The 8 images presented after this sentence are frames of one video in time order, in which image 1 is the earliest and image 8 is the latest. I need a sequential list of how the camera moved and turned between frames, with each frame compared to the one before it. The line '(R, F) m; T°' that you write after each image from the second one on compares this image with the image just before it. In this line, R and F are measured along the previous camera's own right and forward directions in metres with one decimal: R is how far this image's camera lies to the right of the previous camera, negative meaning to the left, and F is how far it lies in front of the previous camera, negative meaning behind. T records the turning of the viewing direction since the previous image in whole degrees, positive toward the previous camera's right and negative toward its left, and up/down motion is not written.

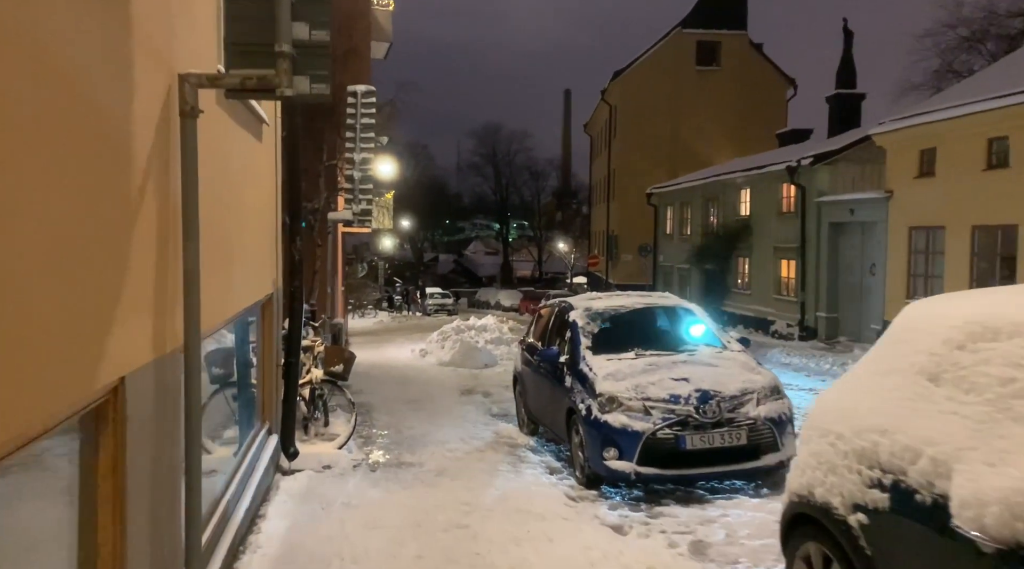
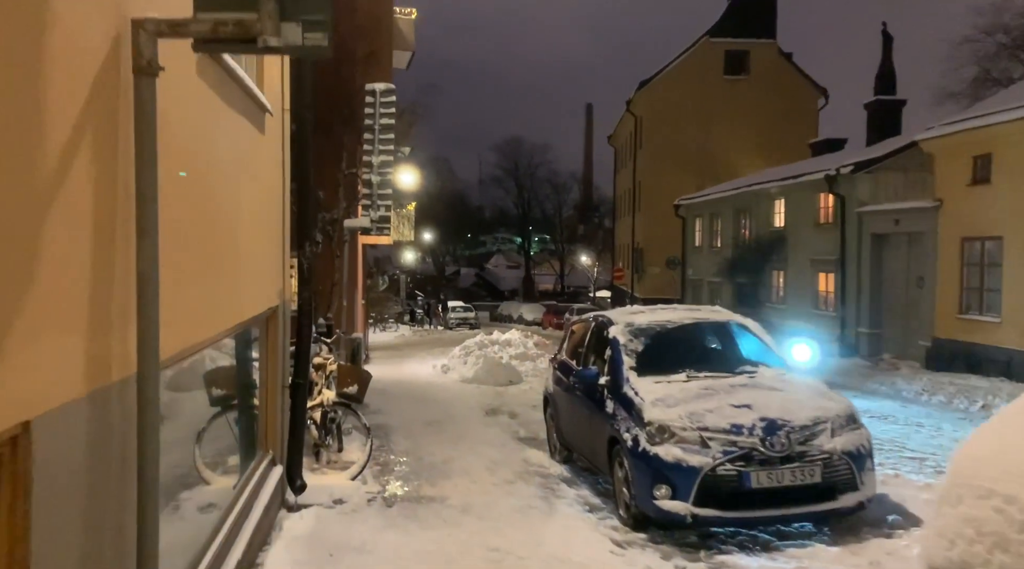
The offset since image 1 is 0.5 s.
(-0.1, +0.8) m; -2°
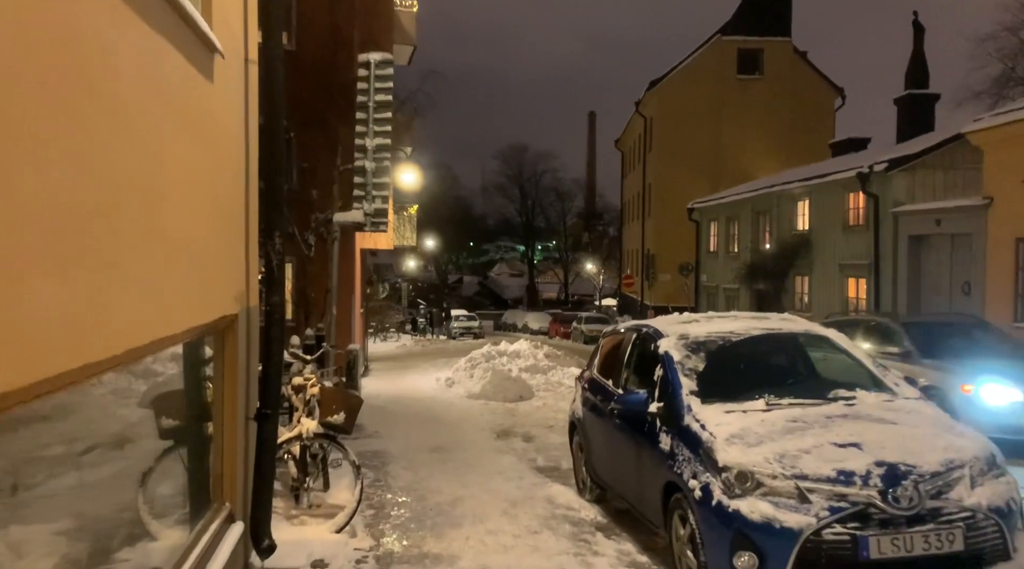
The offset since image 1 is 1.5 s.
(-0.2, +1.4) m; 0°
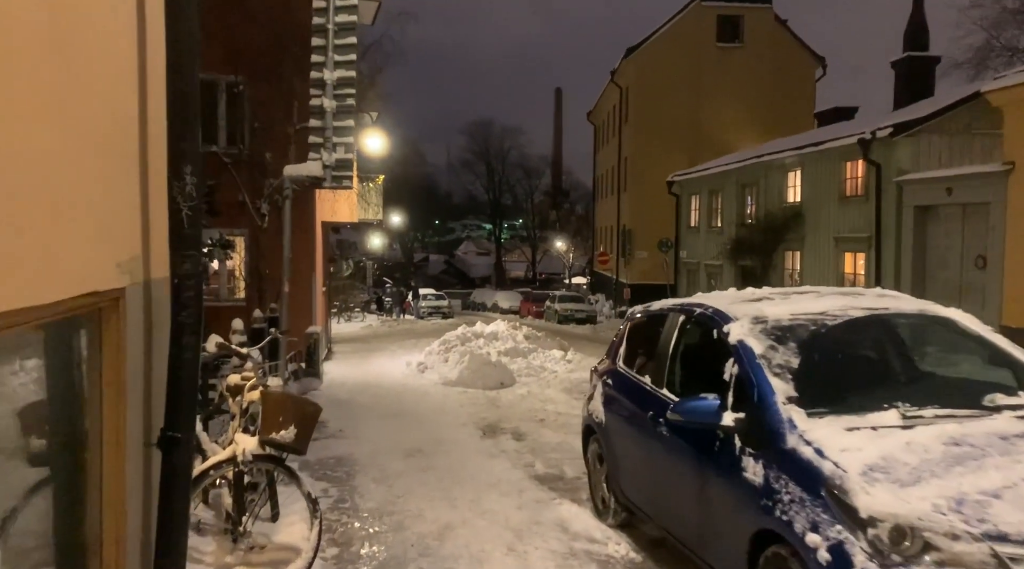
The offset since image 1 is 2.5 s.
(-0.3, +1.6) m; +3°
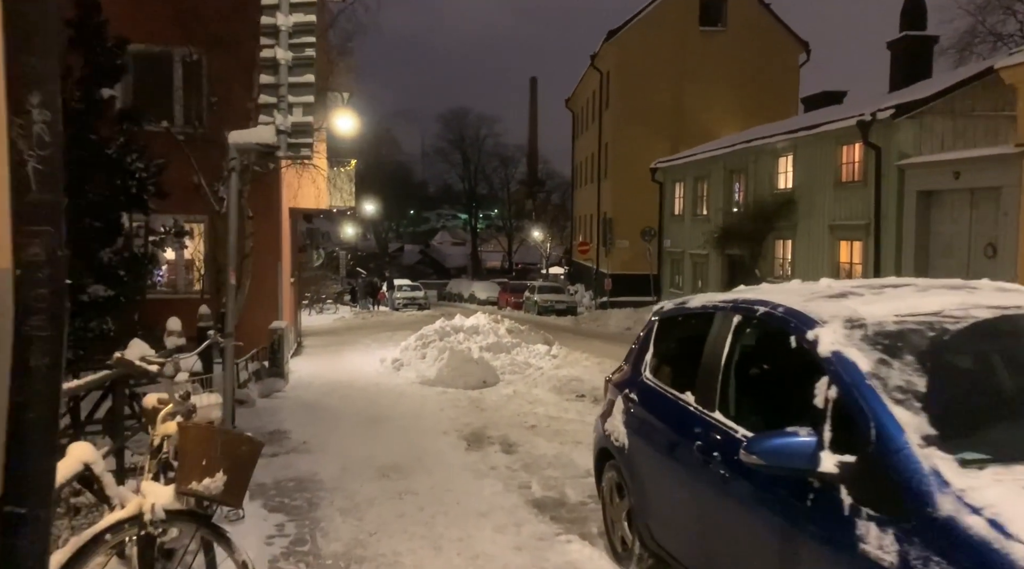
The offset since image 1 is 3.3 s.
(-0.1, +1.2) m; +2°
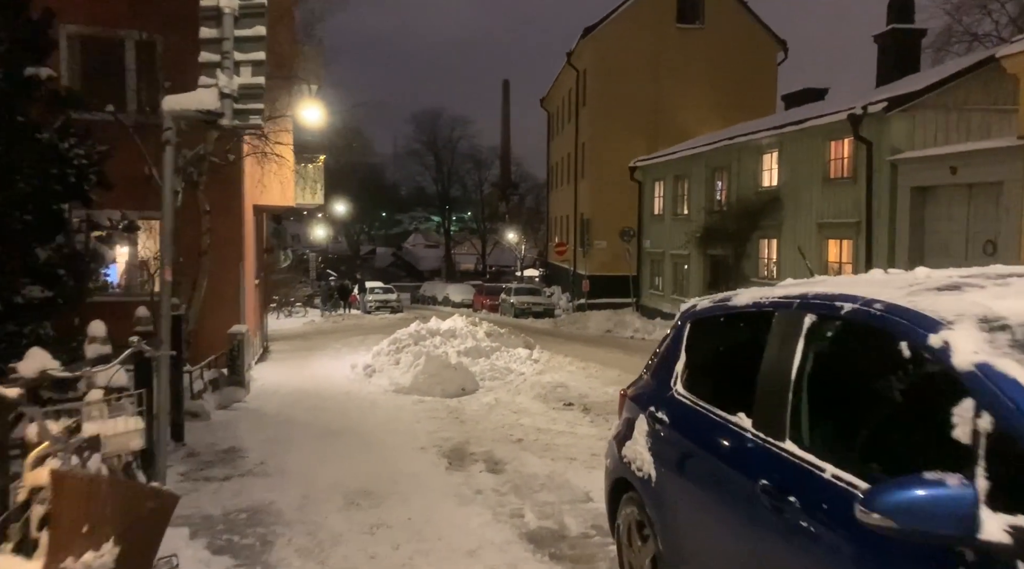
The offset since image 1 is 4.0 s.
(-0.1, +0.9) m; +2°
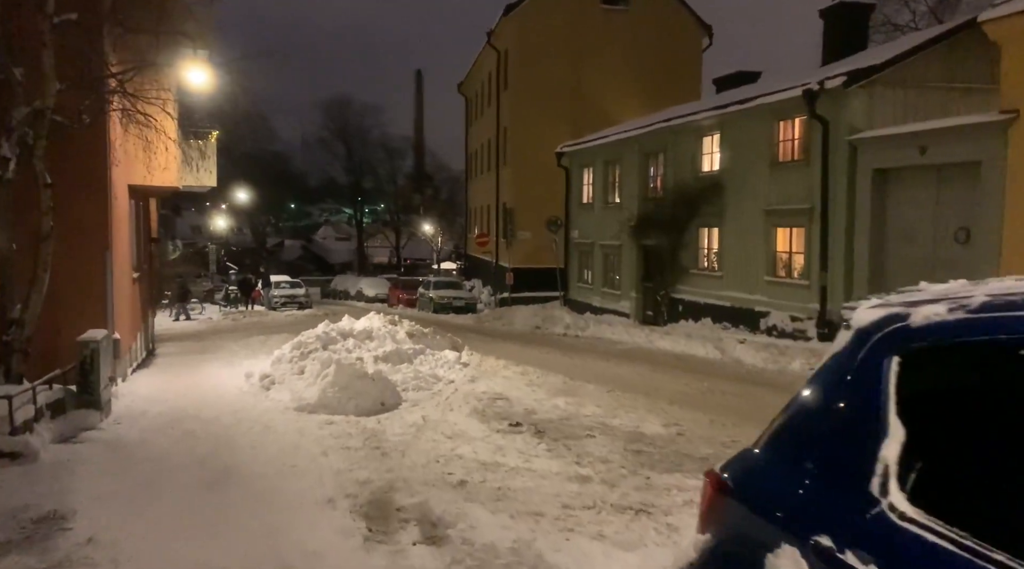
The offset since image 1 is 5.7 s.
(-0.2, +2.1) m; +6°
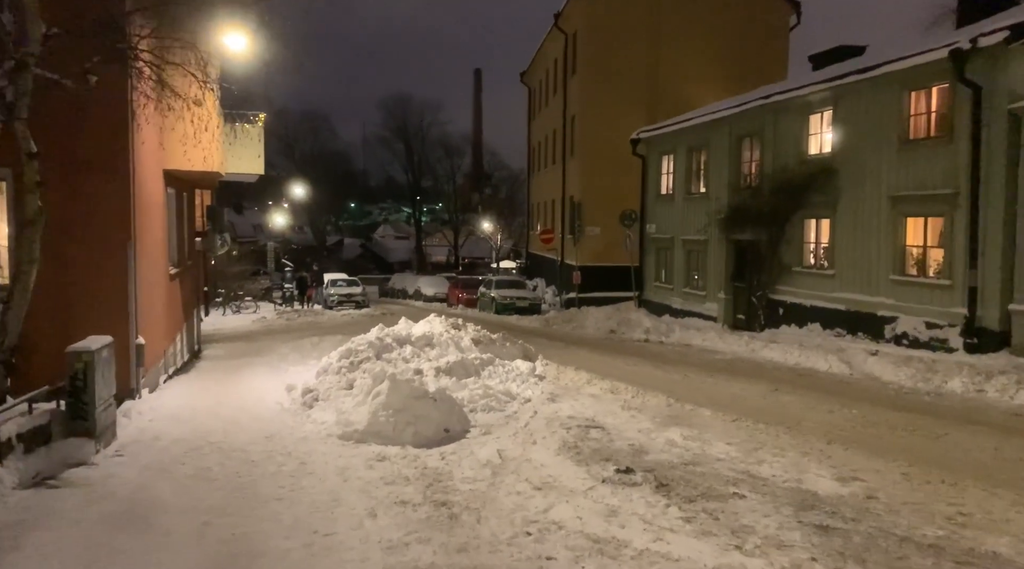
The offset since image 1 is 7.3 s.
(-0.5, +2.2) m; -4°
